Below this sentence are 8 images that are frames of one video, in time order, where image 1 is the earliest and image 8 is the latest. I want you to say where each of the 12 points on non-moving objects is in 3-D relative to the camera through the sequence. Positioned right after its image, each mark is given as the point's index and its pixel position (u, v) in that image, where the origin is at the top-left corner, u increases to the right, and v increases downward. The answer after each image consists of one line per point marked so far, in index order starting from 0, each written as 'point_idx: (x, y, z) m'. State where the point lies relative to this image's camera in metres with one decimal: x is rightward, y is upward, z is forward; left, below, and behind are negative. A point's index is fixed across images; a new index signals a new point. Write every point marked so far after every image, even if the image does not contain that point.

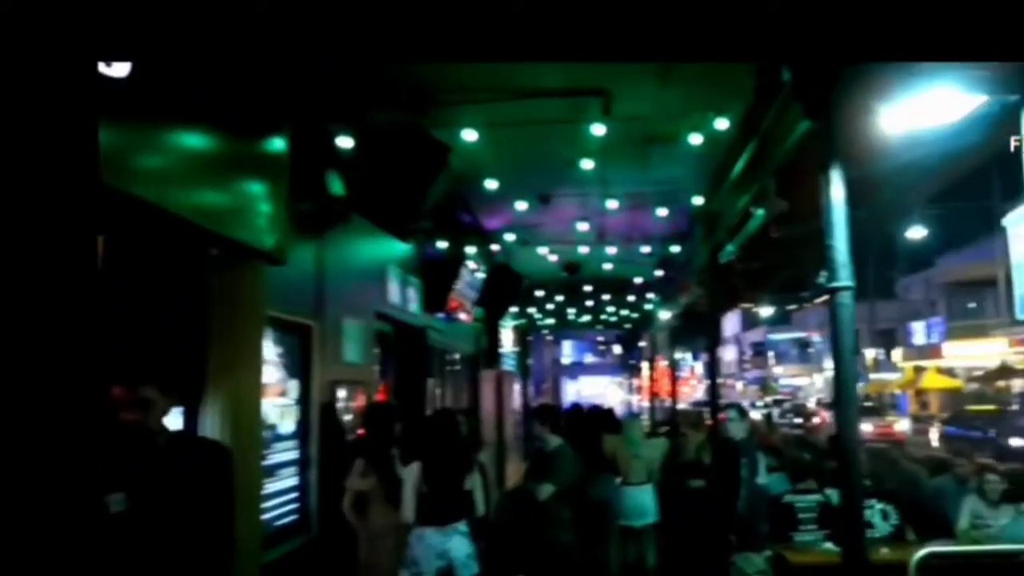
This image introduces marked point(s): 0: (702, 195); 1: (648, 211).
0: (+1.9, +1.0, +10.8) m
1: (+1.5, +0.9, +12.2) m
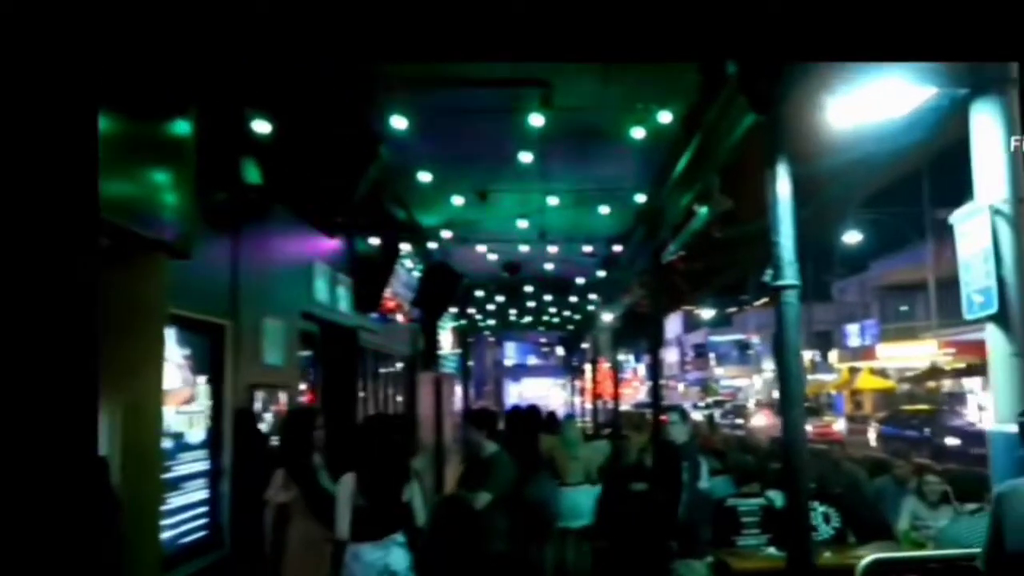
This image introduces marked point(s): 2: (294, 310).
0: (+1.3, +1.0, +10.6) m
1: (+0.8, +0.9, +11.9) m
2: (-1.6, -0.1, +8.1) m
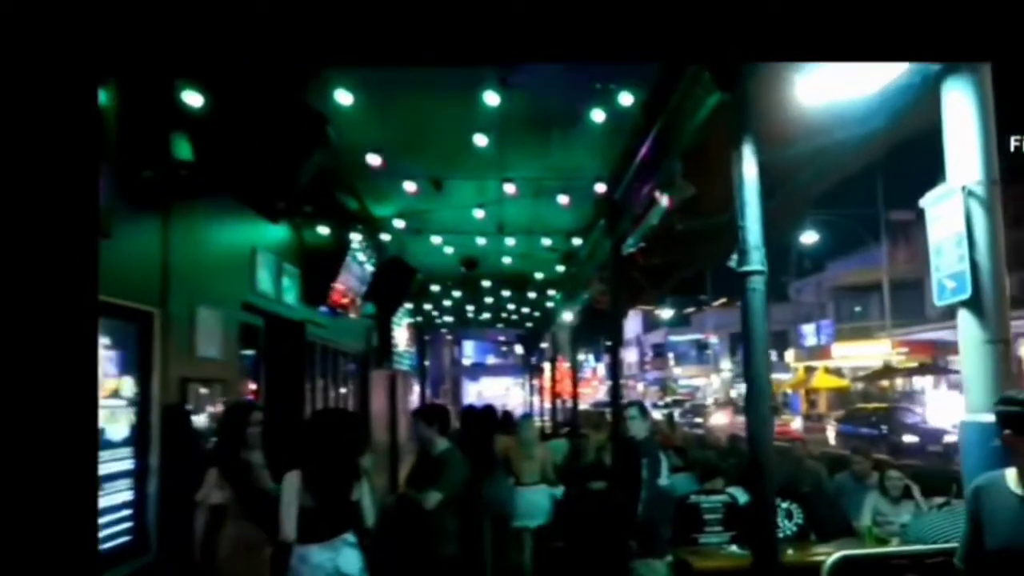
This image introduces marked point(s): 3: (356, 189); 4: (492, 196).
0: (+0.9, +1.0, +10.4) m
1: (+0.4, +0.9, +11.7) m
2: (-1.9, -0.1, +7.8) m
3: (-1.6, +1.0, +10.7) m
4: (-0.2, +1.0, +11.4) m
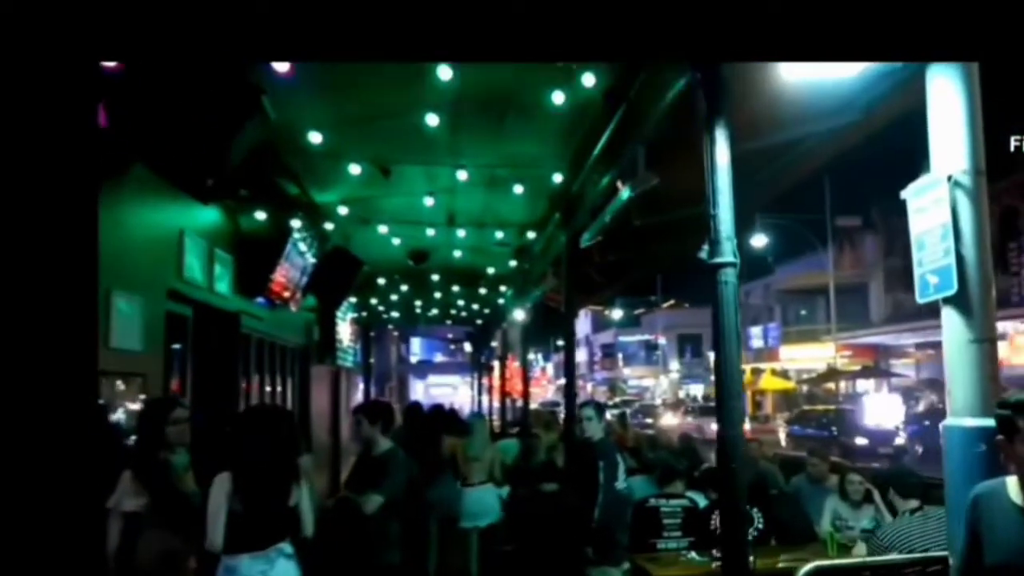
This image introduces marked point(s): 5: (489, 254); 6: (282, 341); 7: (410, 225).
0: (+0.5, +1.1, +10.0) m
1: (-0.1, +1.0, +11.3) m
2: (-2.2, 0.0, +7.3) m
3: (-2.1, +1.1, +10.3) m
4: (-0.7, +1.0, +11.0) m
5: (-0.3, +0.5, +15.8) m
6: (-2.7, -0.6, +12.8) m
7: (-1.2, +0.8, +13.2) m
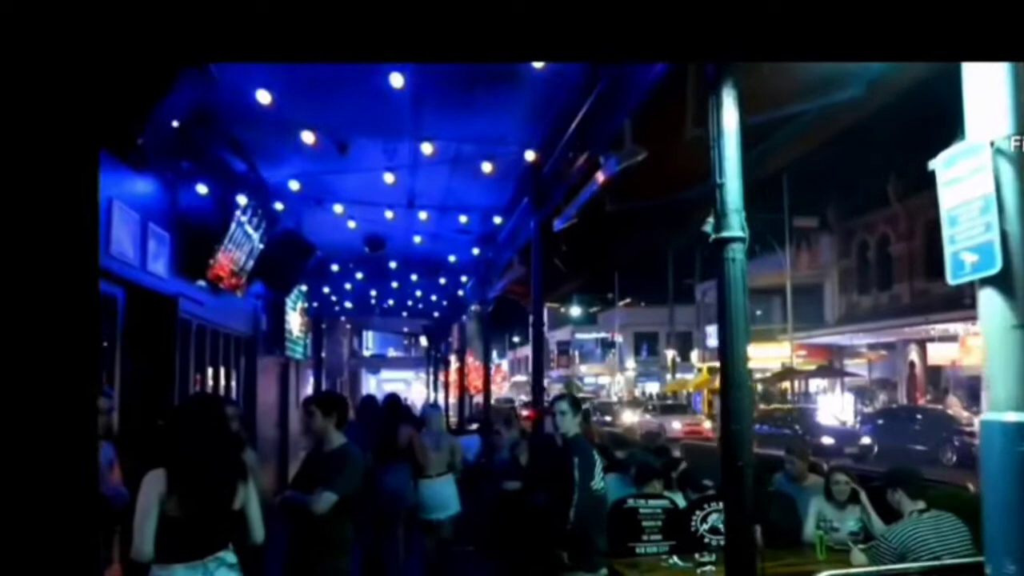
0: (+0.2, +1.2, +9.4) m
1: (-0.4, +1.1, +10.7) m
2: (-2.4, +0.1, +6.6) m
3: (-2.3, +1.3, +9.6) m
4: (-1.0, +1.2, +10.3) m
5: (-0.8, +0.7, +15.1) m
6: (-3.1, -0.5, +12.1) m
7: (-1.6, +0.9, +12.5) m
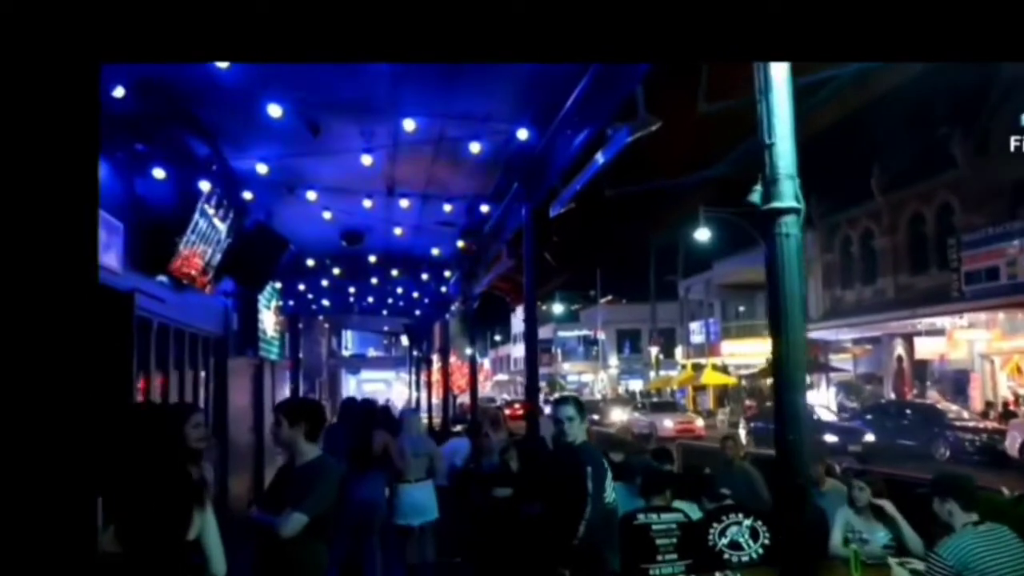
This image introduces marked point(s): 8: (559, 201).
0: (+0.1, +1.2, +8.7) m
1: (-0.5, +1.2, +10.0) m
2: (-2.4, +0.2, +5.8) m
3: (-2.4, +1.3, +8.8) m
4: (-1.1, +1.2, +9.6) m
5: (-1.0, +0.7, +14.4) m
6: (-3.2, -0.4, +11.3) m
7: (-1.8, +1.0, +11.7) m
8: (+0.4, +0.7, +9.8) m
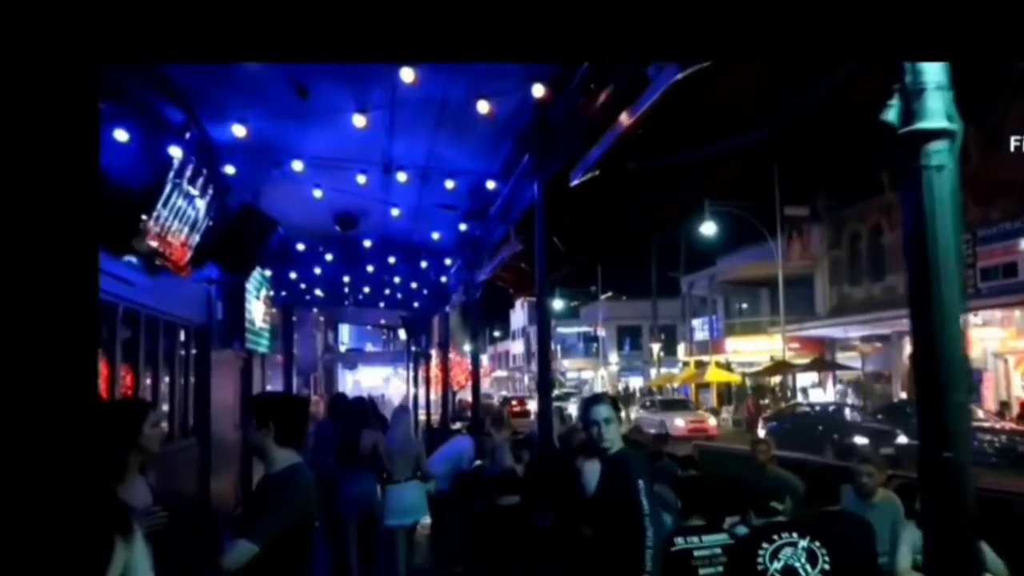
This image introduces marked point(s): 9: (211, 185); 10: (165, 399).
0: (+0.2, +1.4, +7.6) m
1: (-0.4, +1.3, +8.9) m
2: (-2.3, +0.3, +4.8) m
3: (-2.3, +1.4, +7.7) m
4: (-1.0, +1.3, +8.5) m
5: (-0.9, +0.9, +13.3) m
6: (-3.1, -0.3, +10.3) m
7: (-1.7, +1.1, +10.7) m
8: (+0.5, +0.9, +8.7) m
9: (-2.7, +0.9, +10.2) m
10: (-3.2, -1.0, +10.4) m
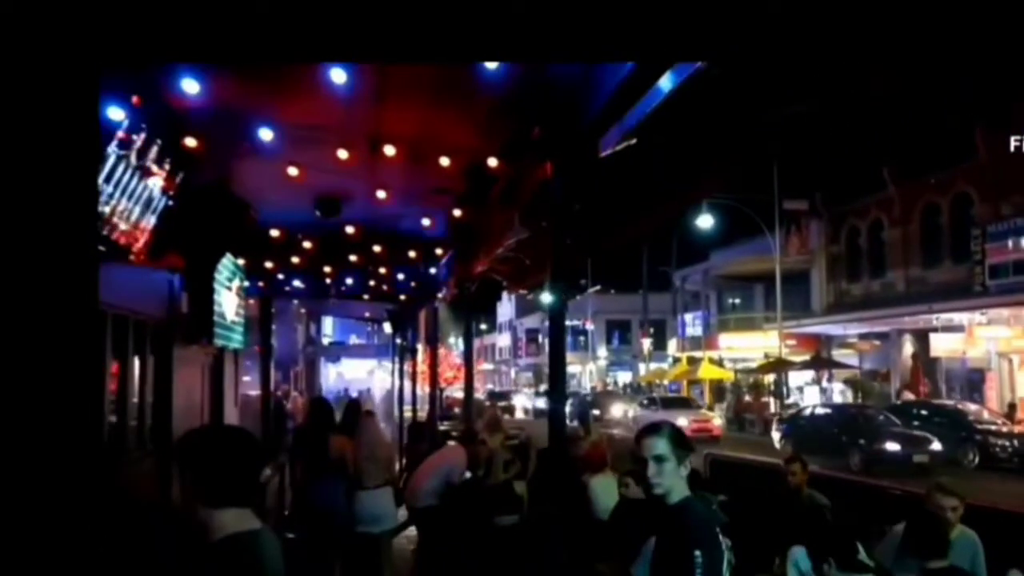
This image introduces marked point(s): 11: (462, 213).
0: (+0.3, +1.4, +6.4) m
1: (-0.4, +1.3, +7.6) m
2: (-2.2, +0.3, +3.4) m
3: (-2.3, +1.5, +6.4) m
4: (-0.9, +1.4, +7.2) m
5: (-0.9, +0.9, +12.0) m
6: (-3.1, -0.2, +9.0) m
7: (-1.6, +1.2, +9.4) m
8: (+0.5, +0.9, +7.4) m
9: (-2.7, +1.0, +8.9) m
10: (-3.2, -0.9, +9.1) m
11: (-0.6, +0.8, +12.5) m
